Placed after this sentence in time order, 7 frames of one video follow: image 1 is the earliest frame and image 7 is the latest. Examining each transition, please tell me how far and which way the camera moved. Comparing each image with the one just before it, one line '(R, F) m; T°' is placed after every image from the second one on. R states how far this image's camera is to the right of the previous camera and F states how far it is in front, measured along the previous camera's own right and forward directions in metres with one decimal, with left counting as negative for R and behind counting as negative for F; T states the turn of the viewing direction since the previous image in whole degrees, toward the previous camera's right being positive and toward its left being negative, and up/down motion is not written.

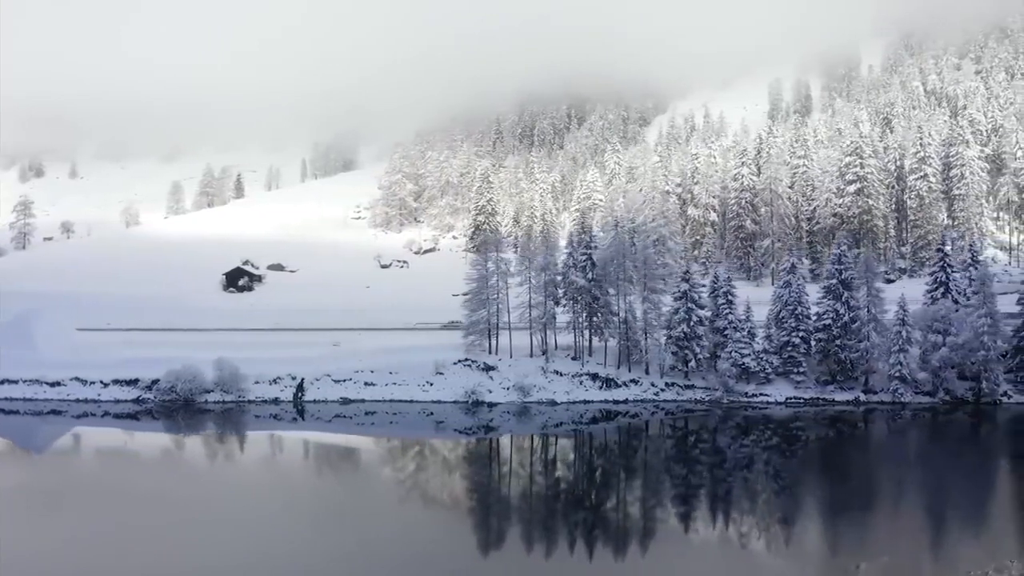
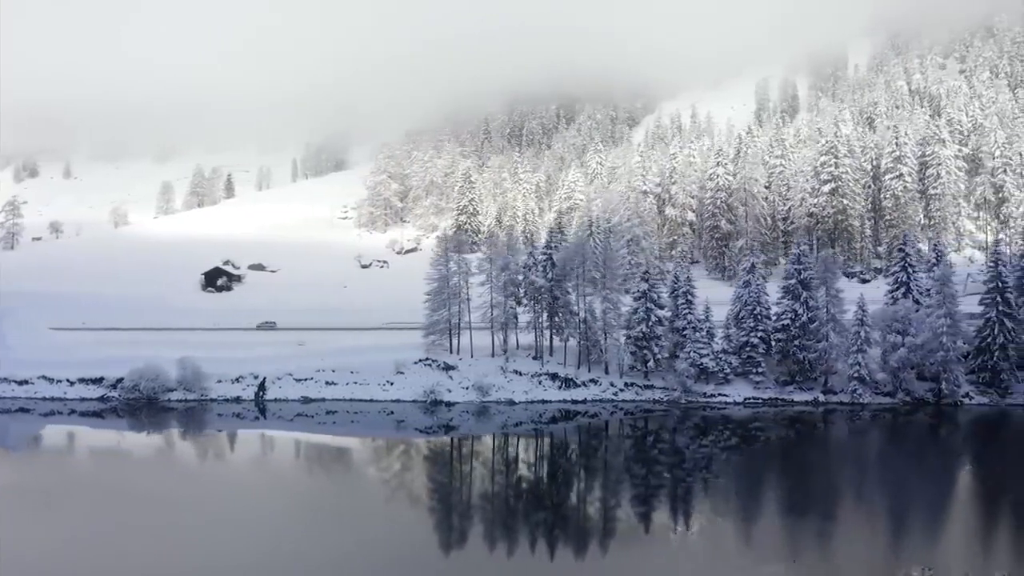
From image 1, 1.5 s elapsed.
(+4.0, 0.0) m; -1°
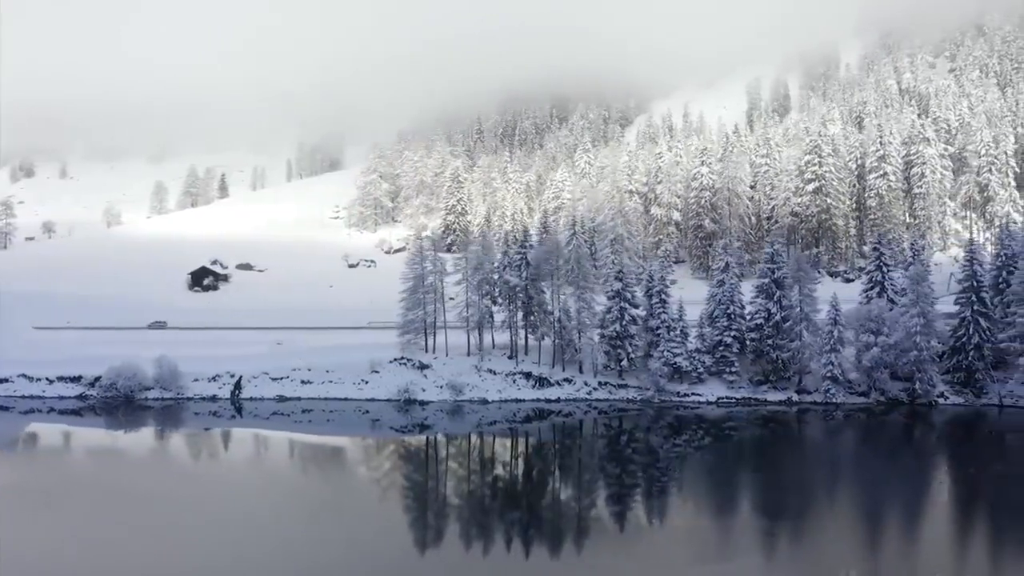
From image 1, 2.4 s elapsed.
(+2.6, 0.0) m; 0°
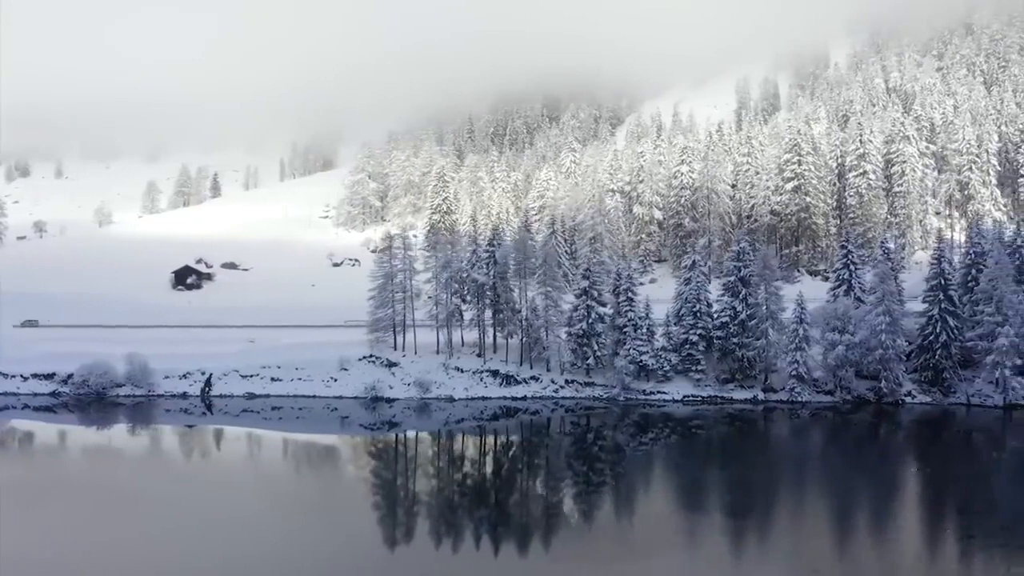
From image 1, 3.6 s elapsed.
(+3.2, 0.0) m; -1°
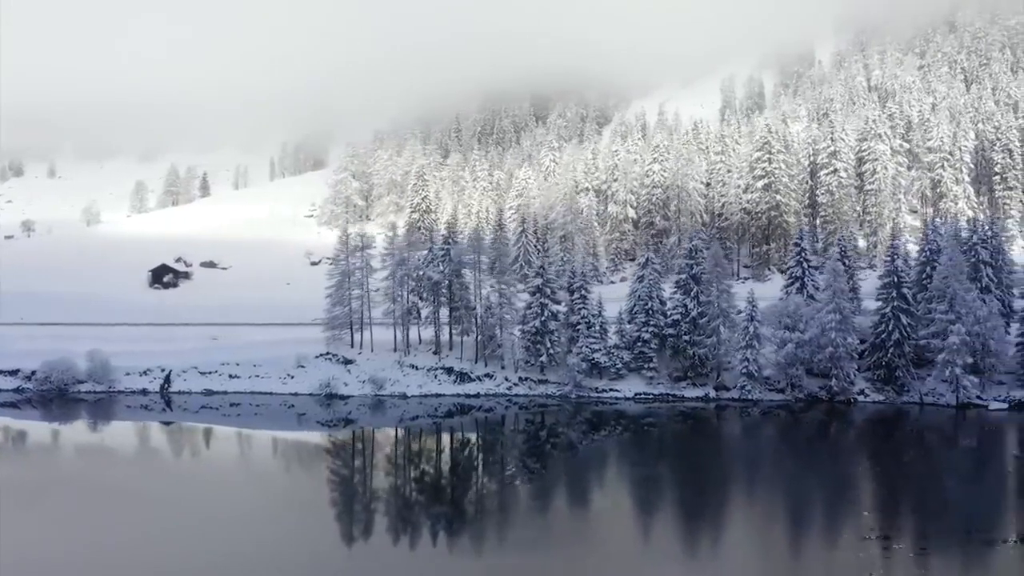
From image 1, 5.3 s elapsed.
(+4.5, -0.1) m; -1°
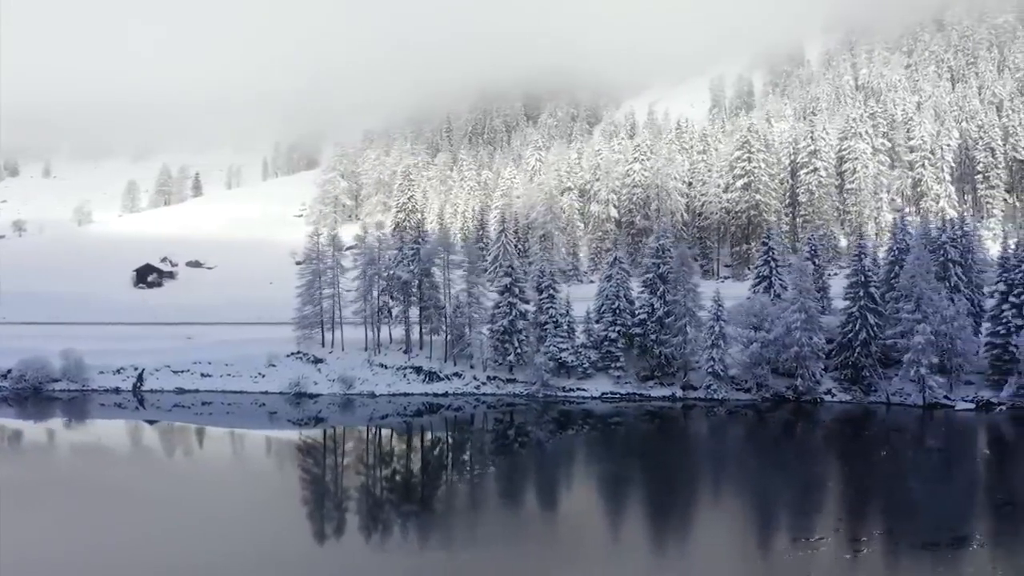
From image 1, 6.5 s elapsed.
(+3.1, -0.1) m; 0°
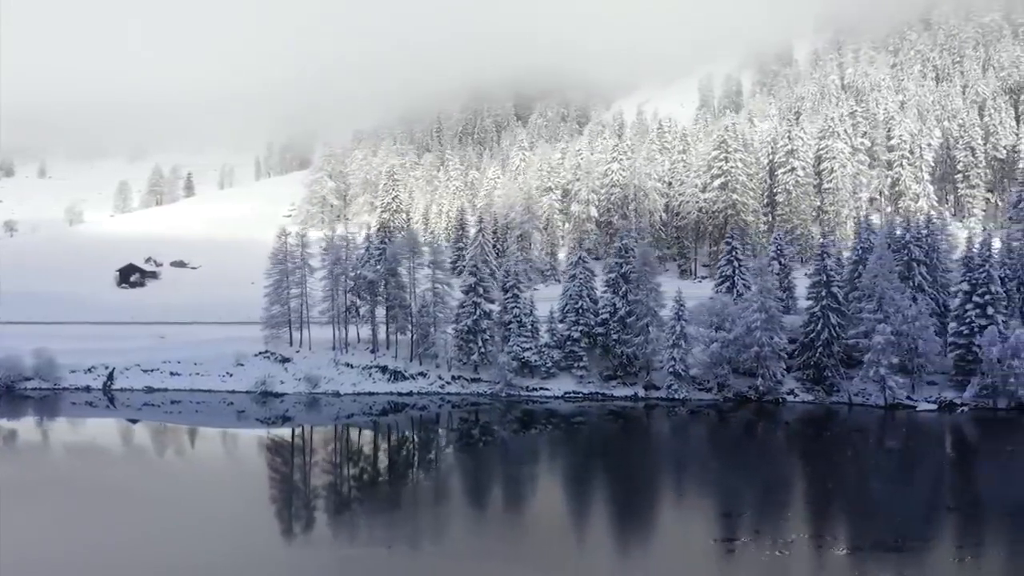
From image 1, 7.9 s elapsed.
(+3.5, -0.1) m; -1°
